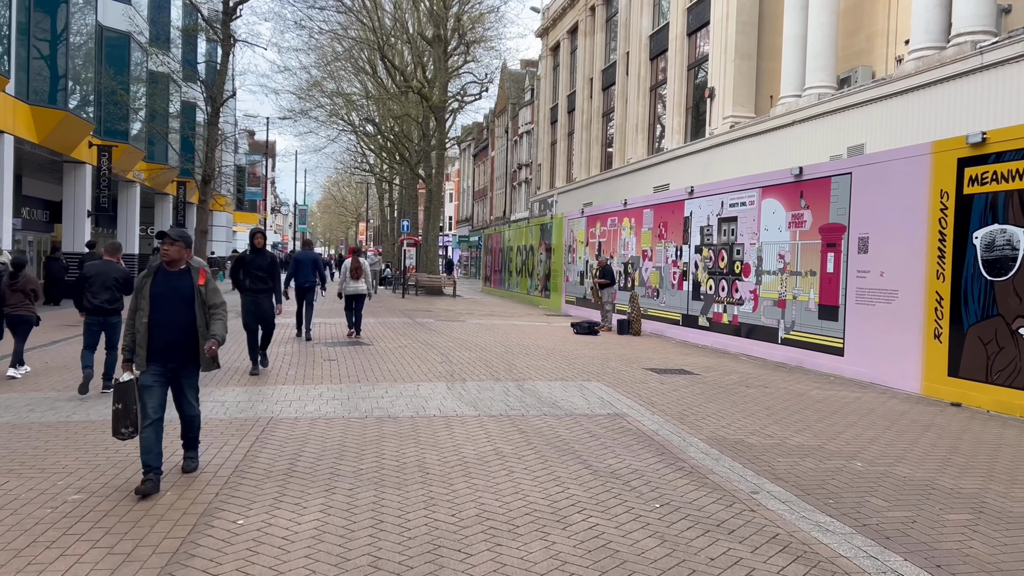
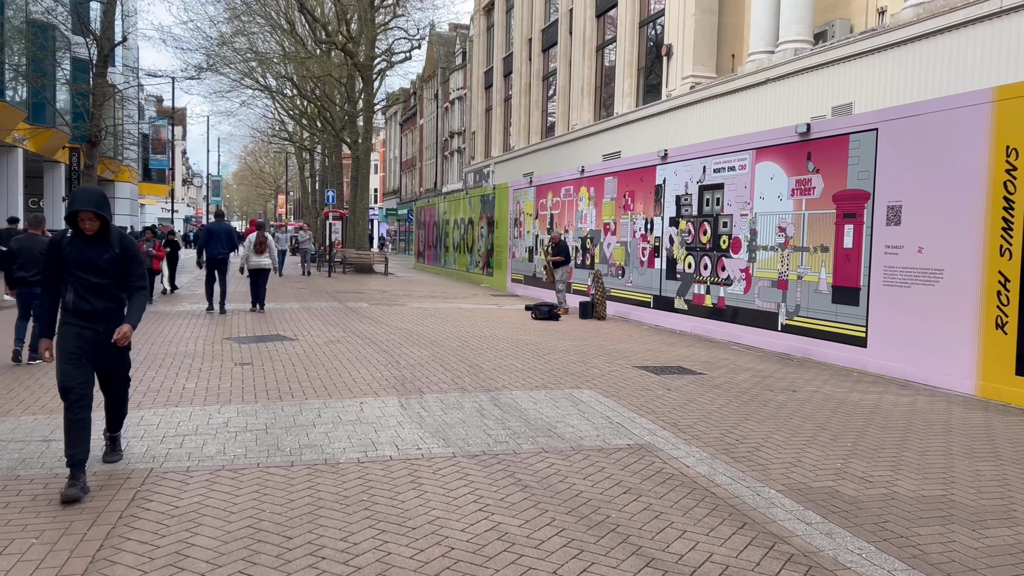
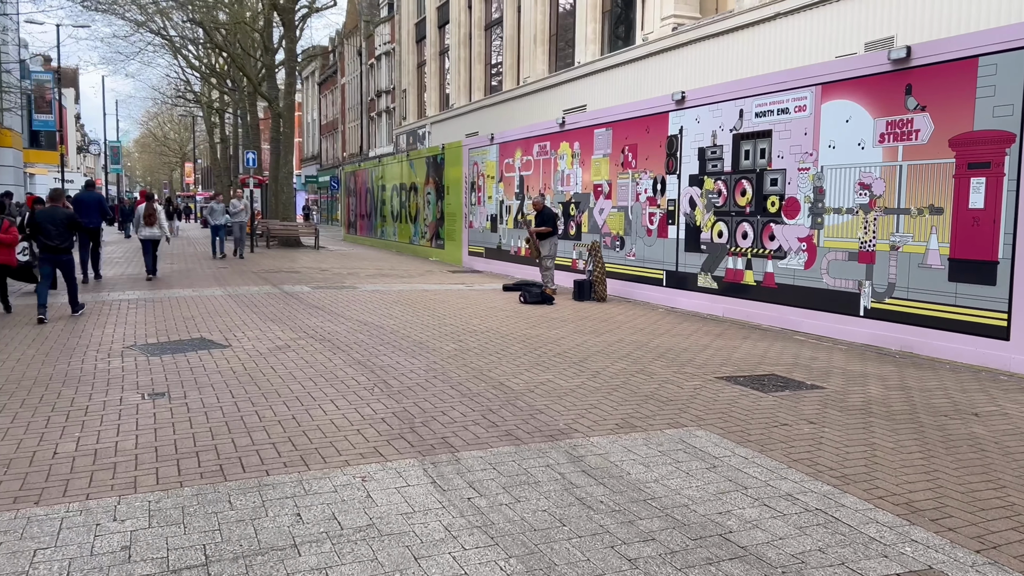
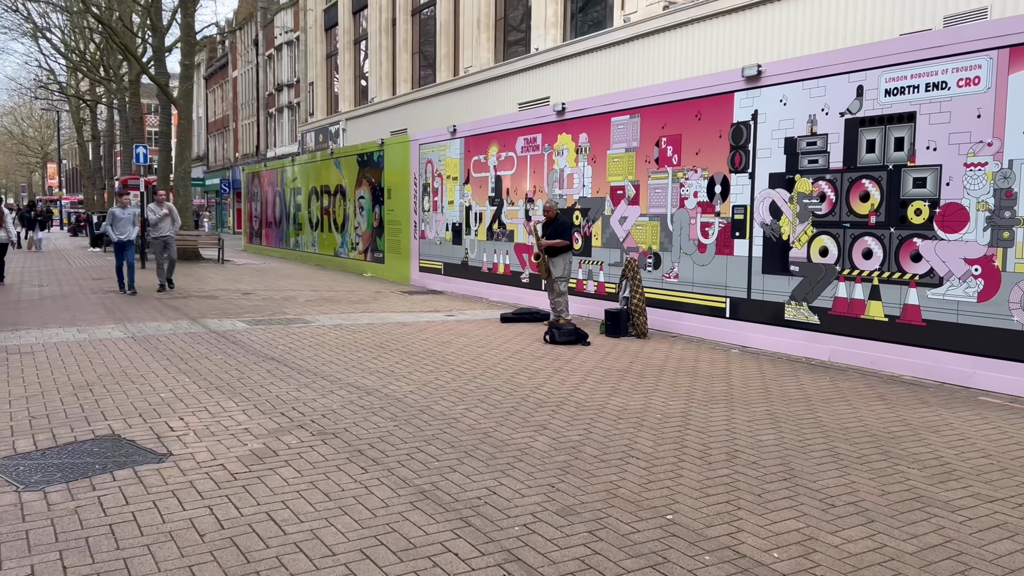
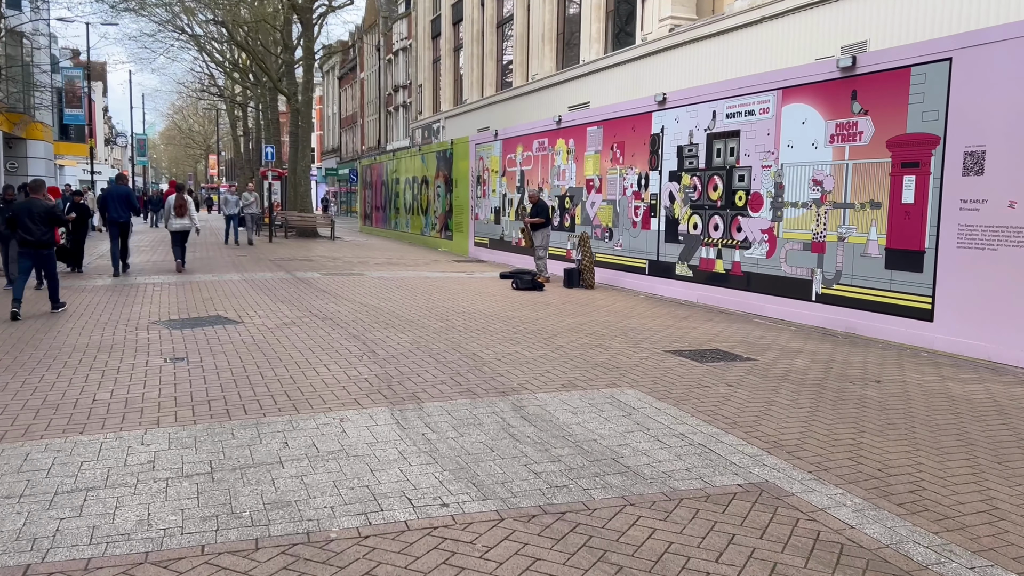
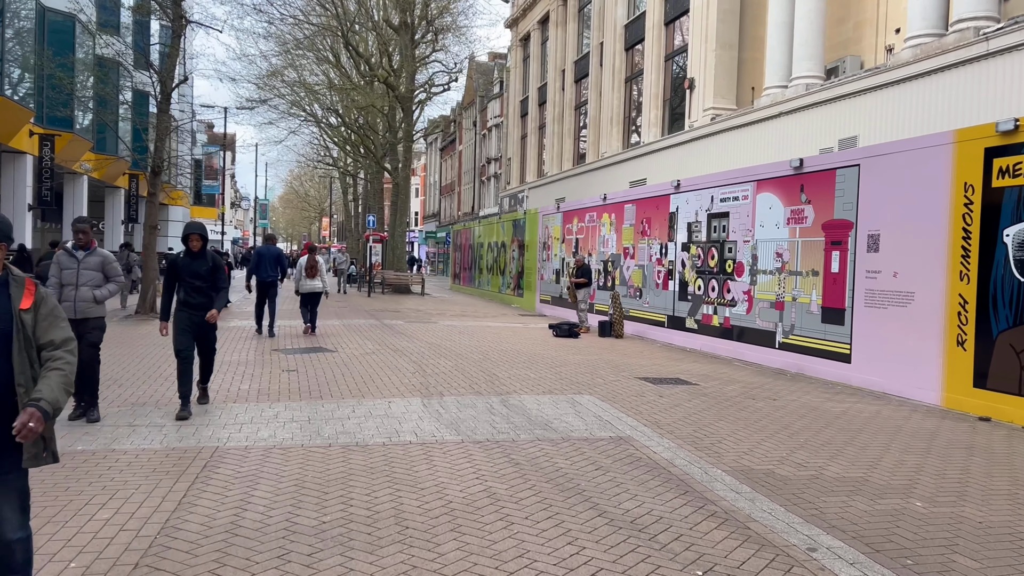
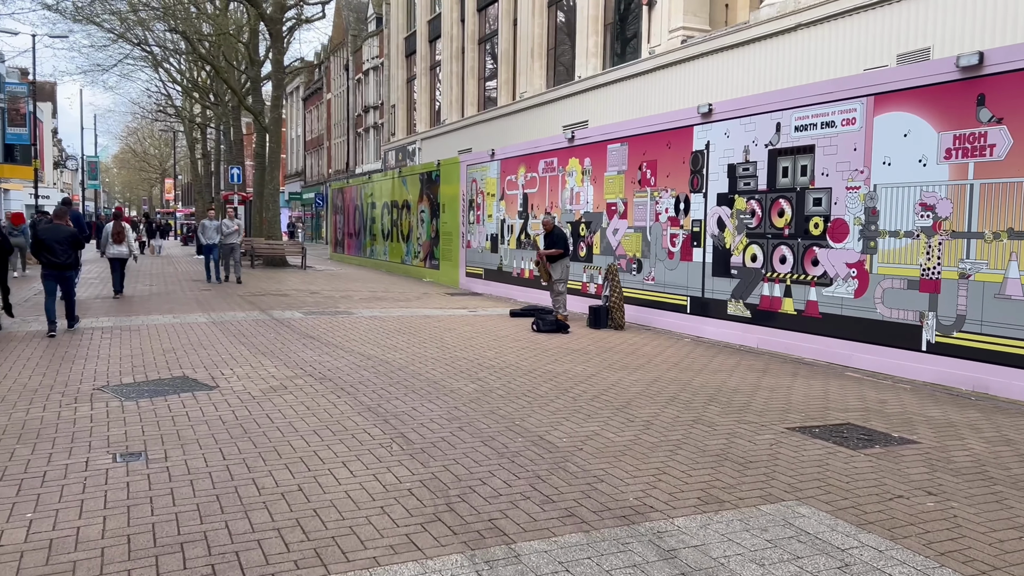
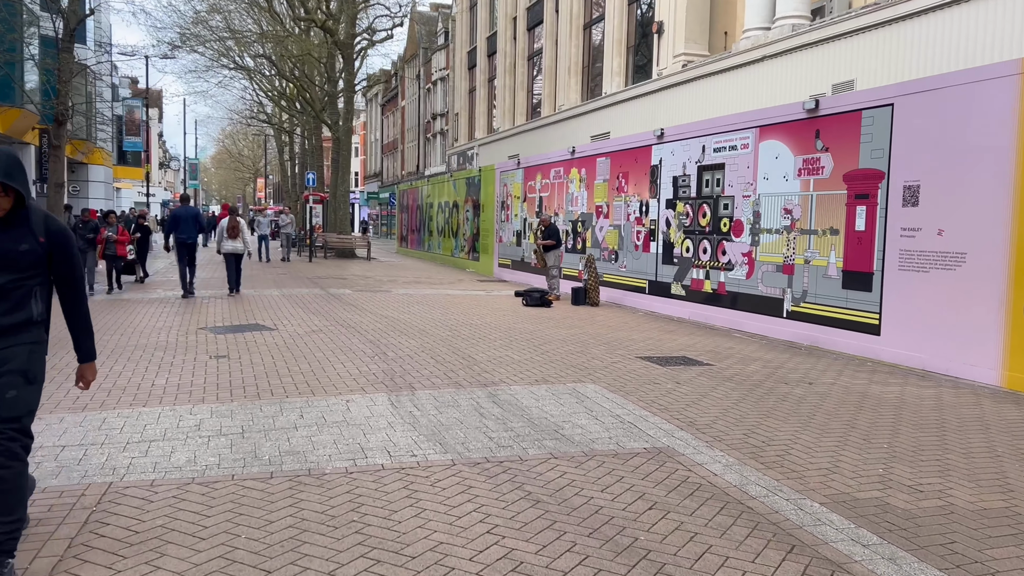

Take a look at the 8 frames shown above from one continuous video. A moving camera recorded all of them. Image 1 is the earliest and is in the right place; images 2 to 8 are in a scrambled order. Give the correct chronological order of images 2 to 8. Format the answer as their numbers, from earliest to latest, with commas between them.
6, 2, 8, 5, 3, 7, 4
